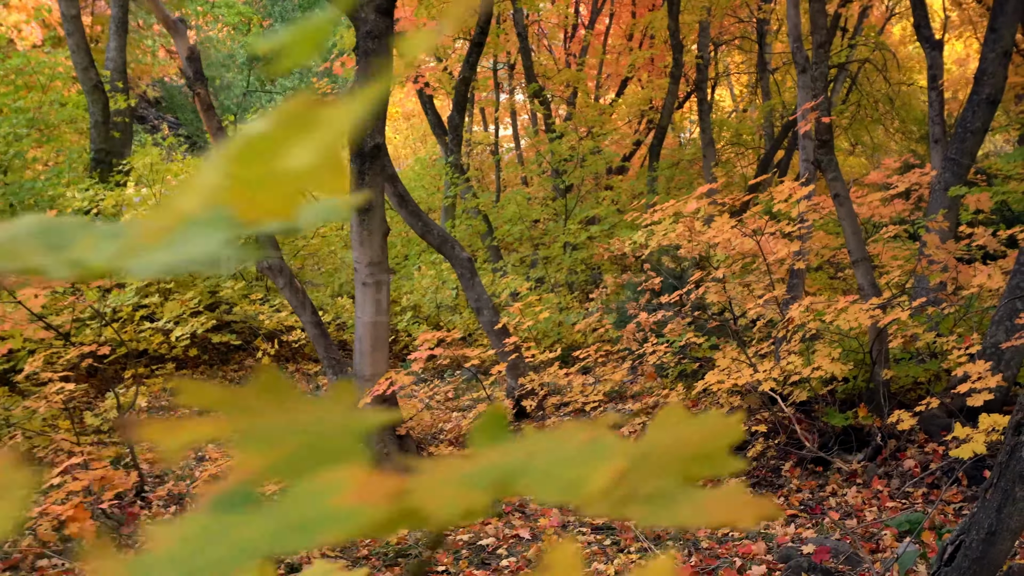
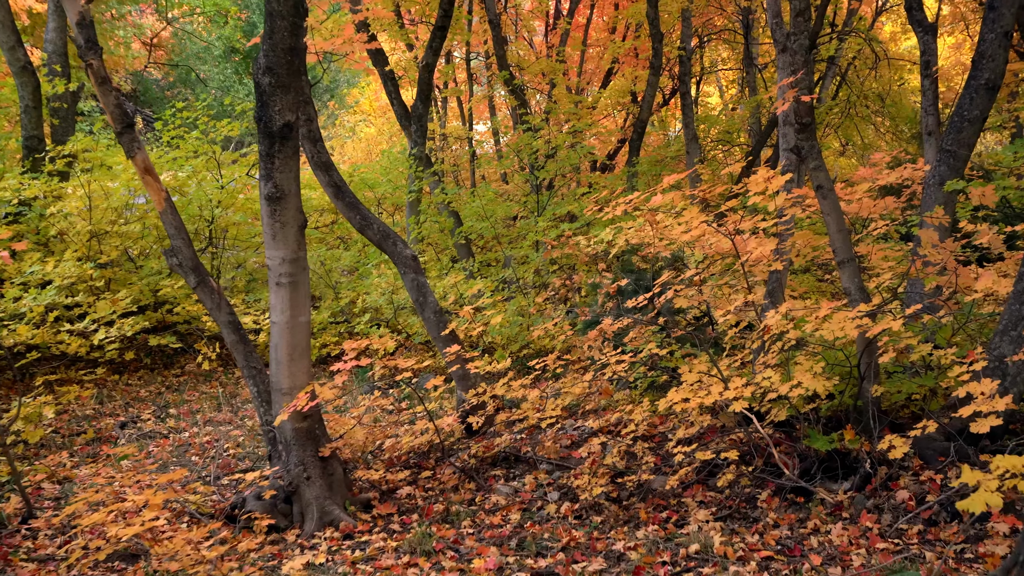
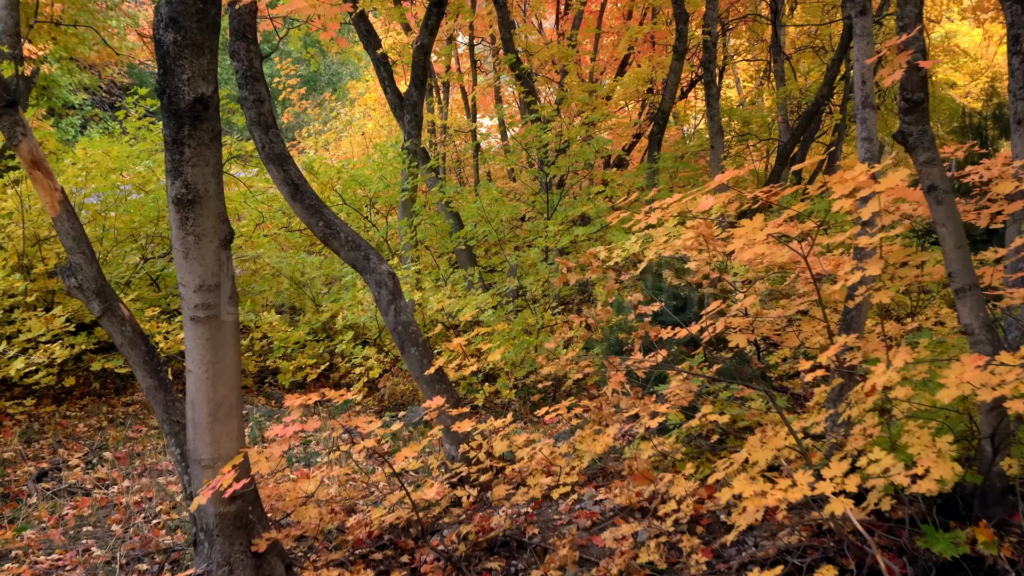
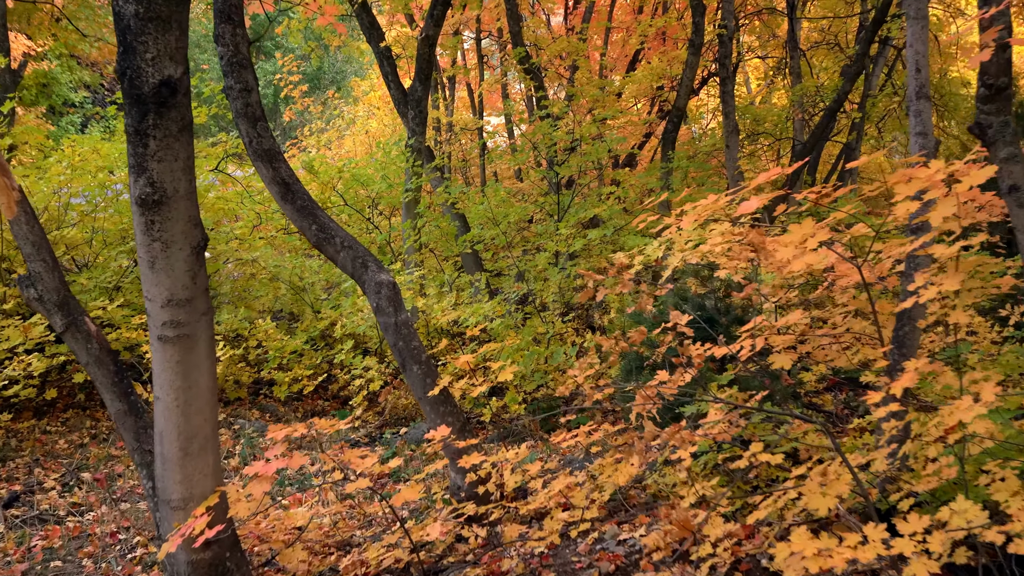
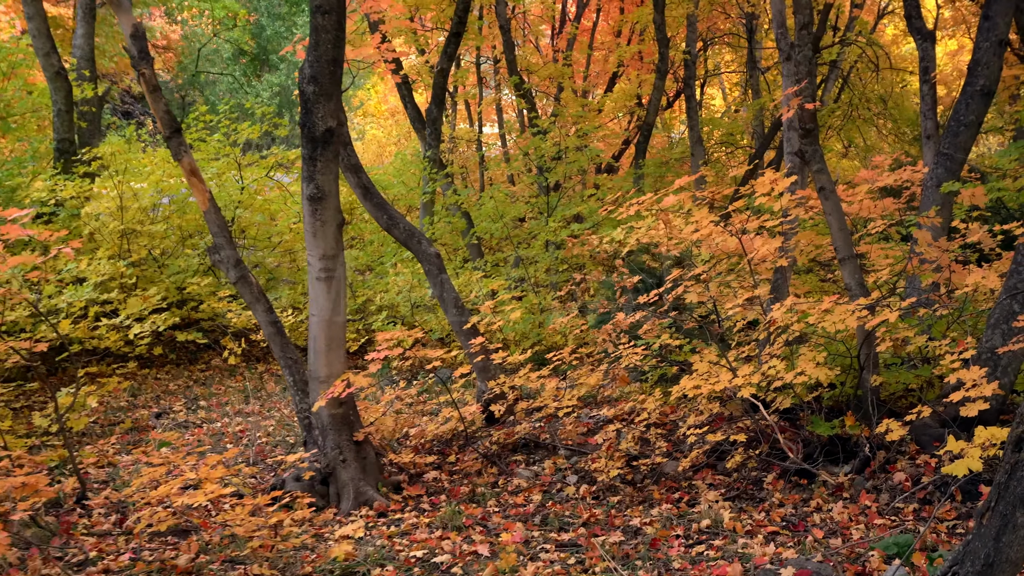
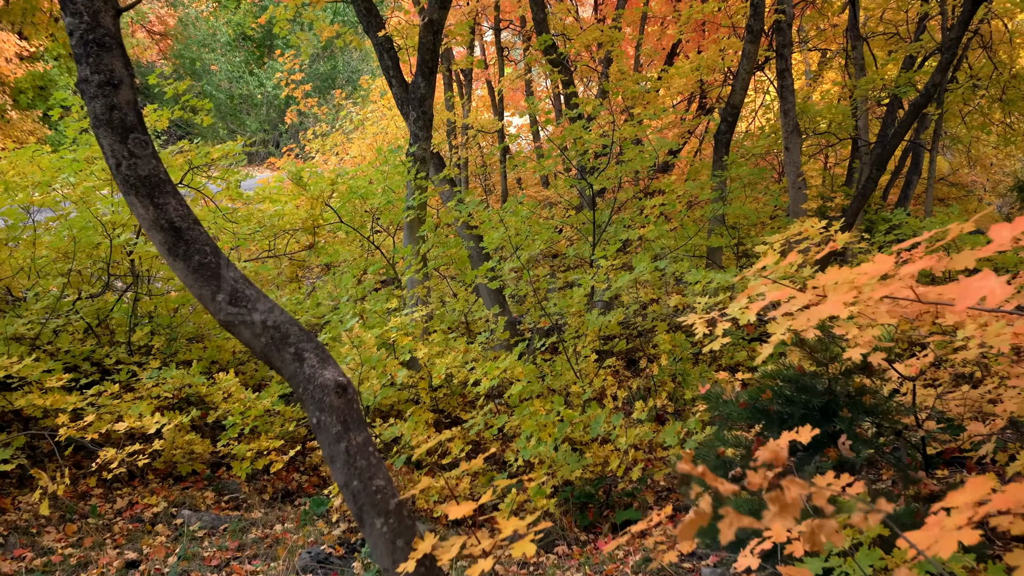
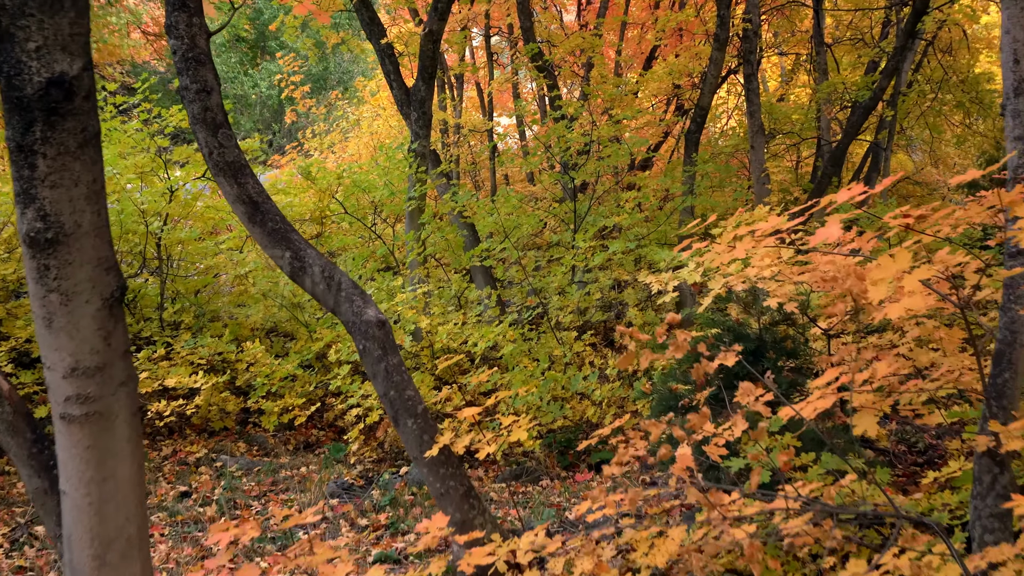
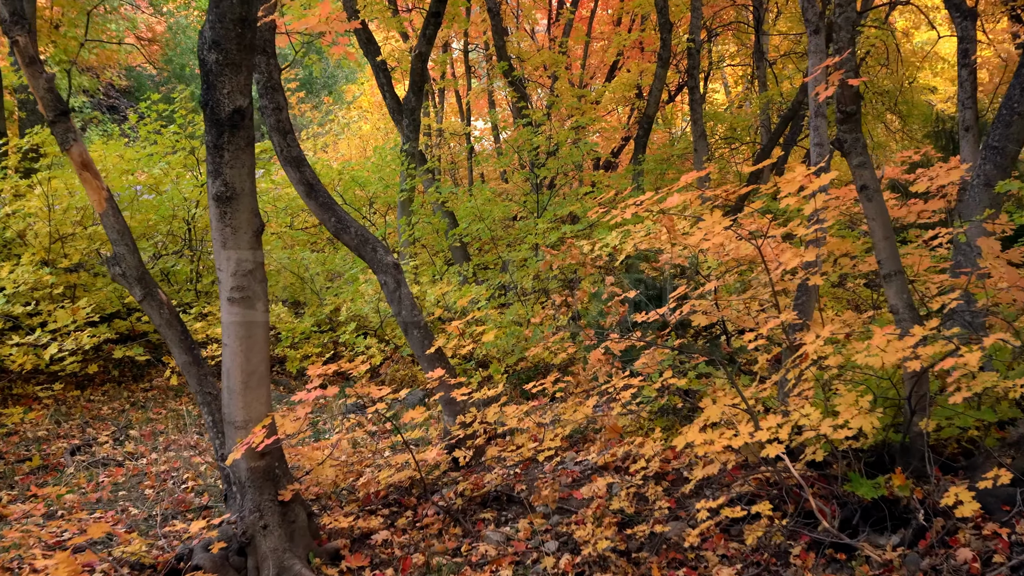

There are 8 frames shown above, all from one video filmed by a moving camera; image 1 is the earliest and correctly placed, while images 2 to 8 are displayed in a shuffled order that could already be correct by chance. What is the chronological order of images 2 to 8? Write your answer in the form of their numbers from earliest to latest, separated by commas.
5, 2, 8, 3, 4, 7, 6
